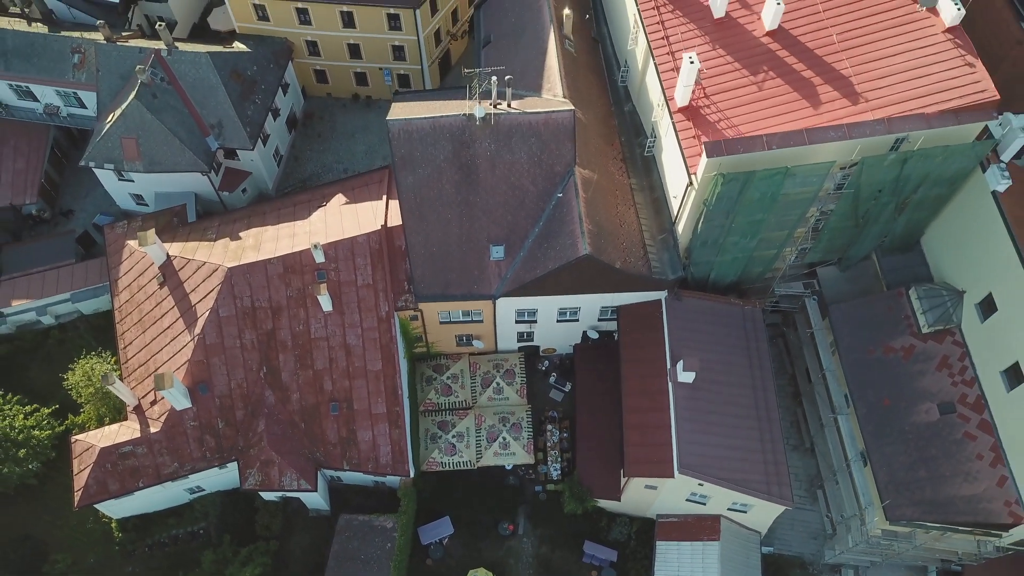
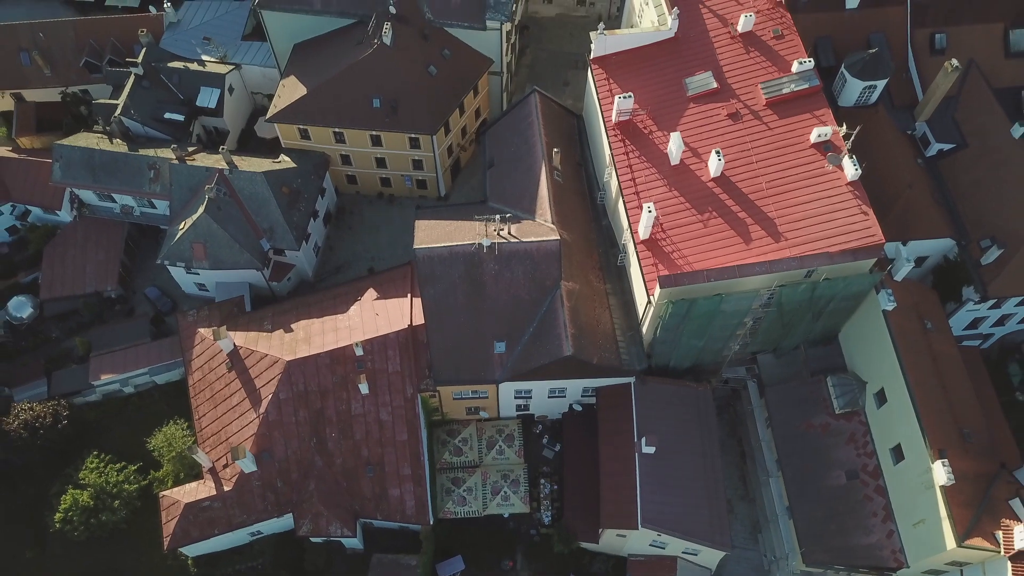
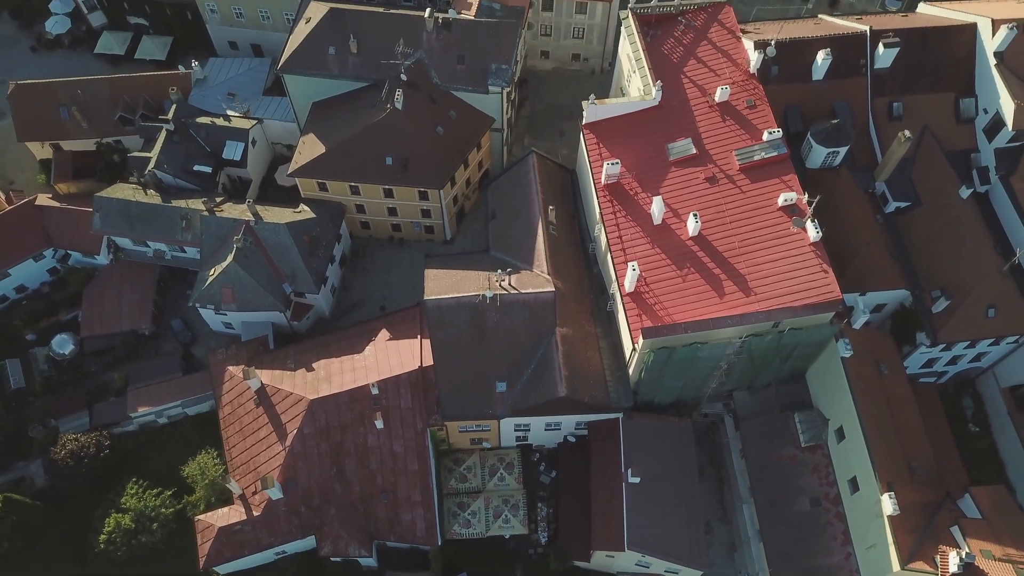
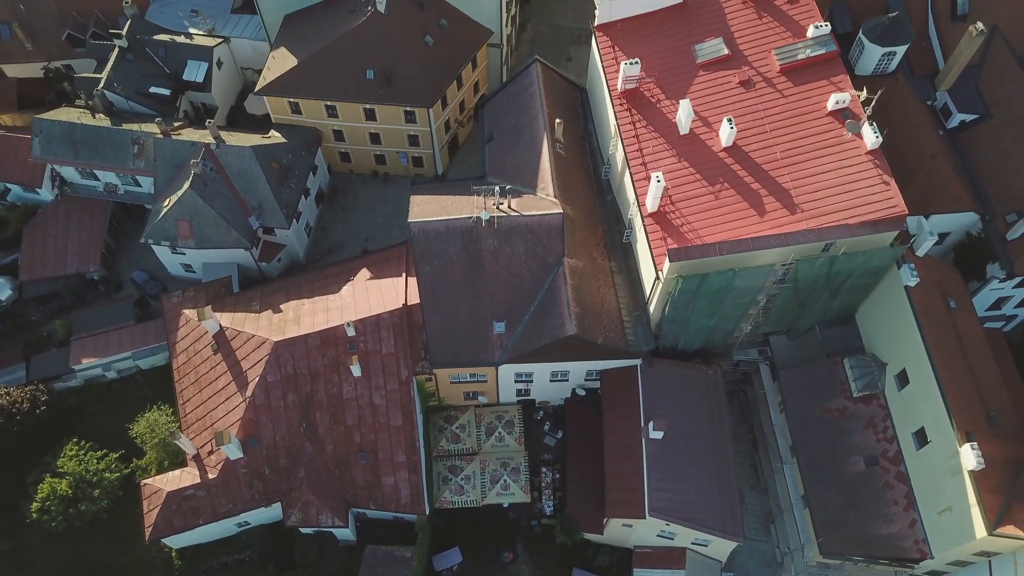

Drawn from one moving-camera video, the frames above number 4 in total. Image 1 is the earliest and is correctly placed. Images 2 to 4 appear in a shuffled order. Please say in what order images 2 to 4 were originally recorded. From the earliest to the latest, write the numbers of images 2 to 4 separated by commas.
4, 2, 3
